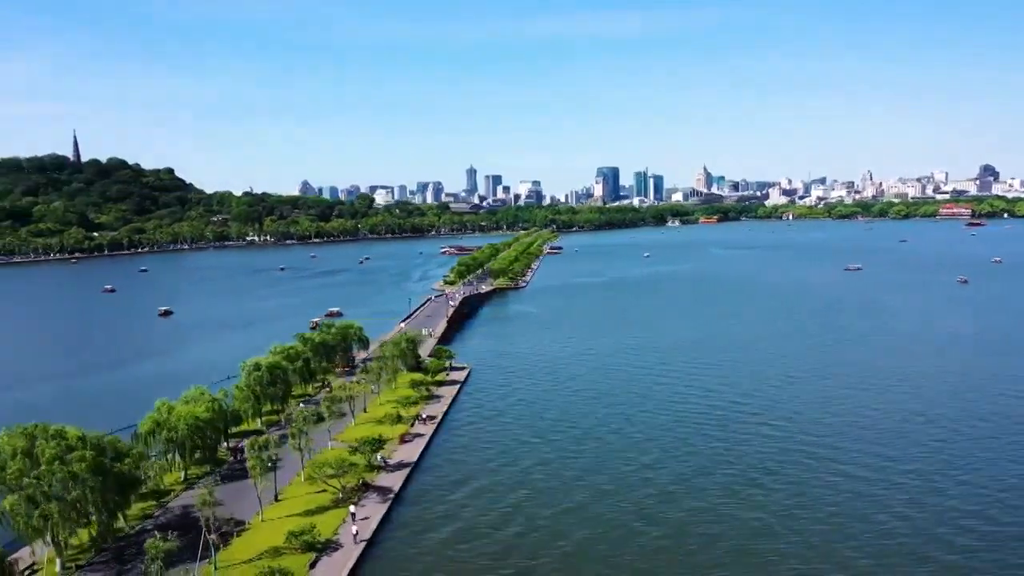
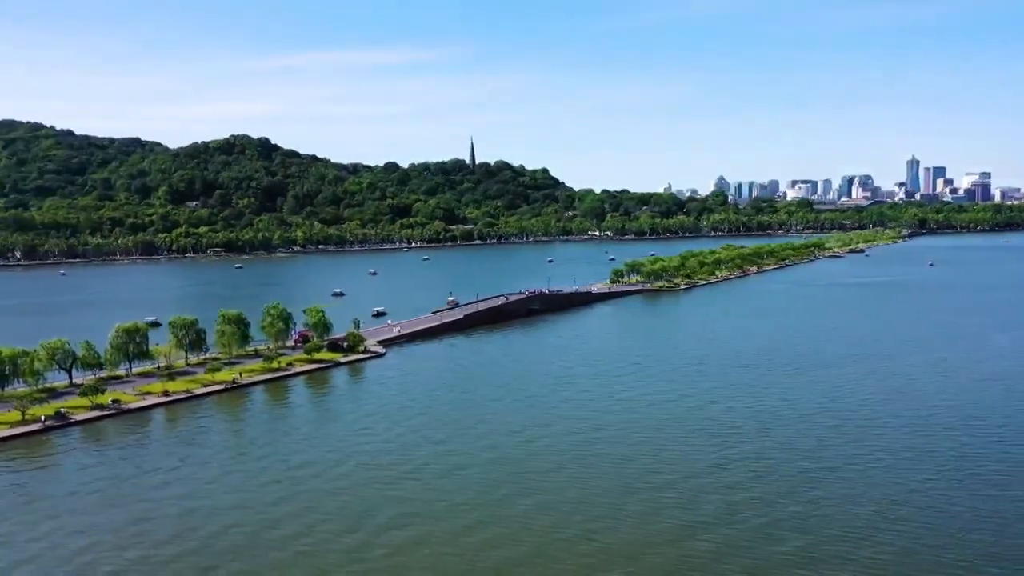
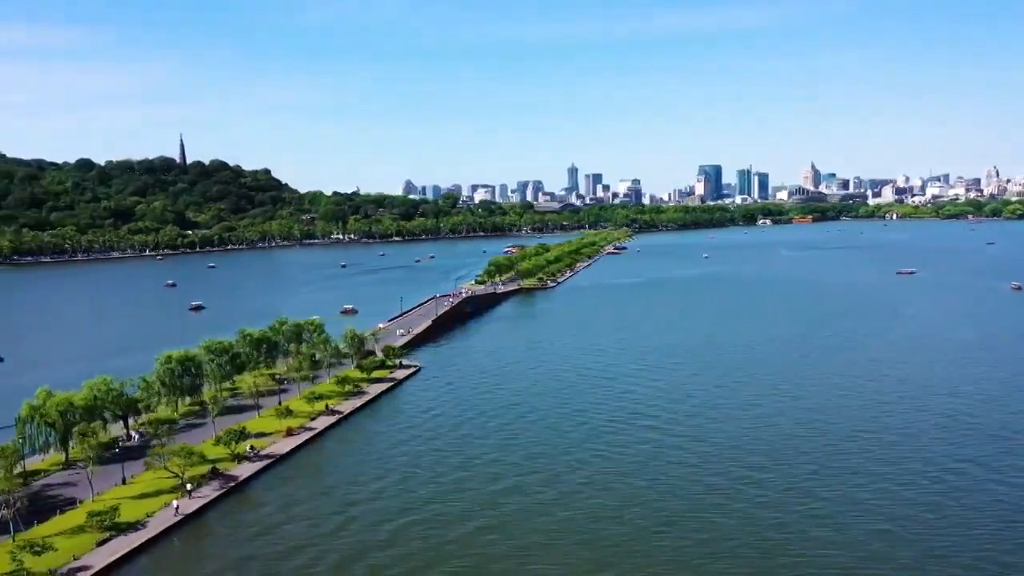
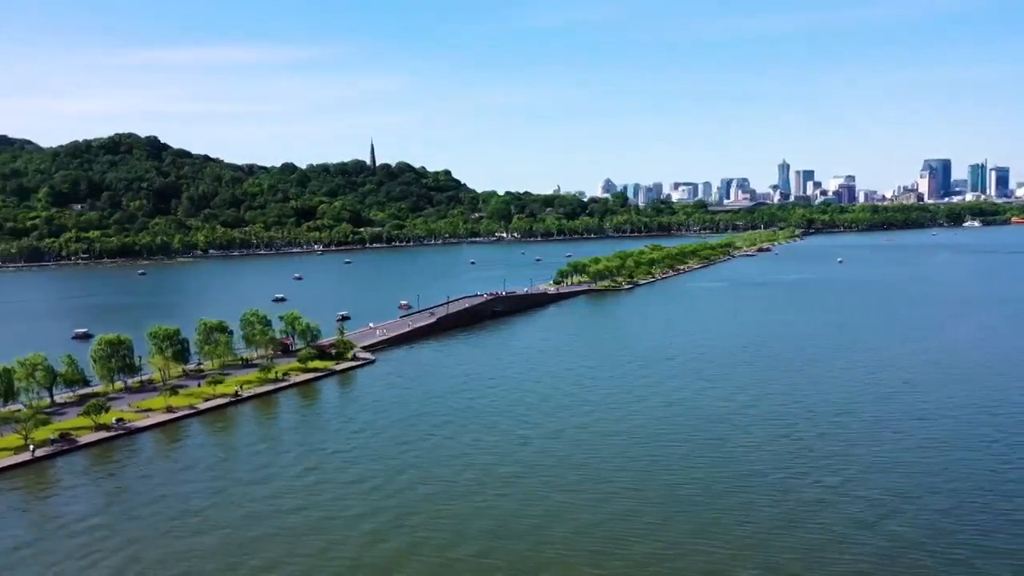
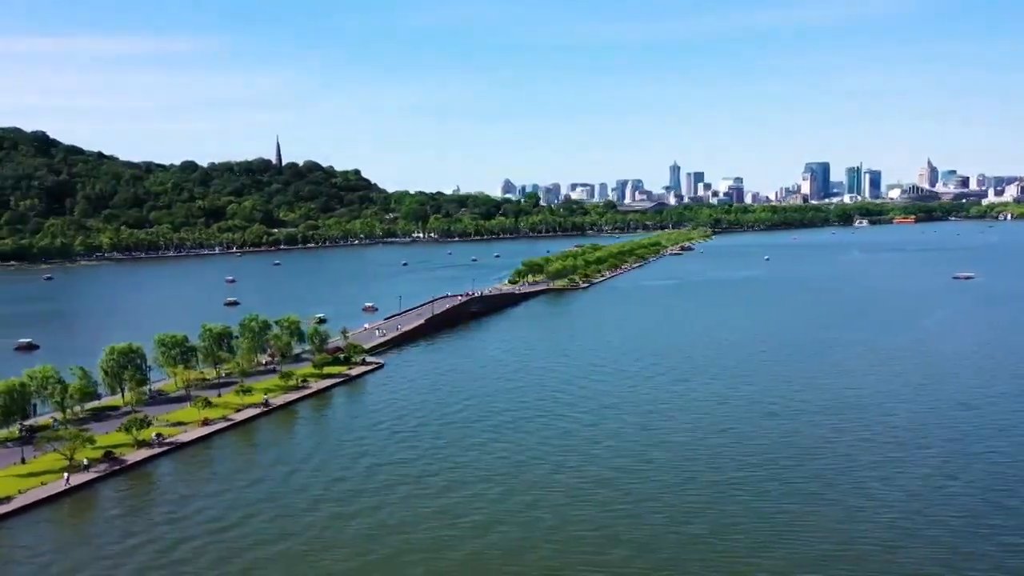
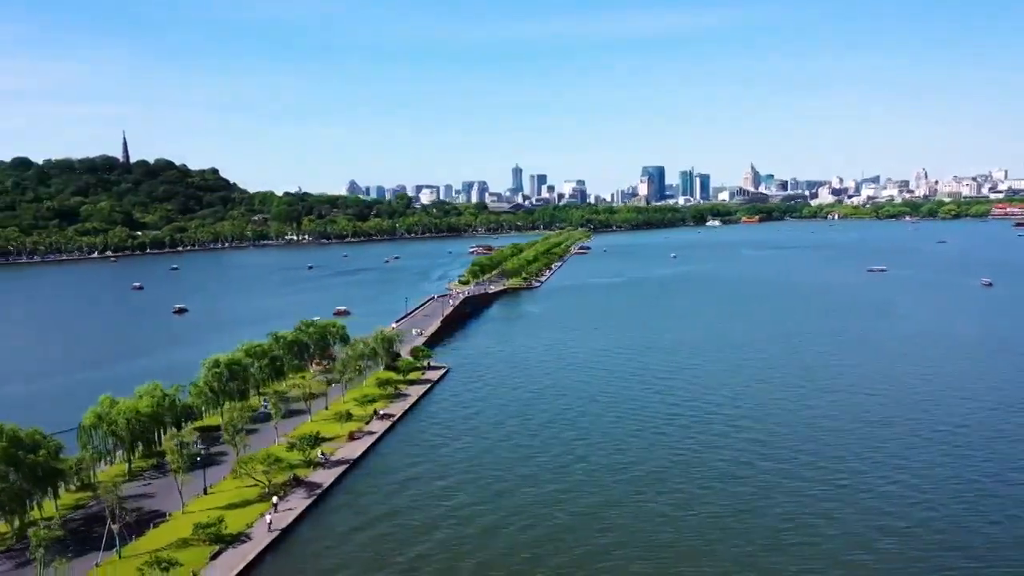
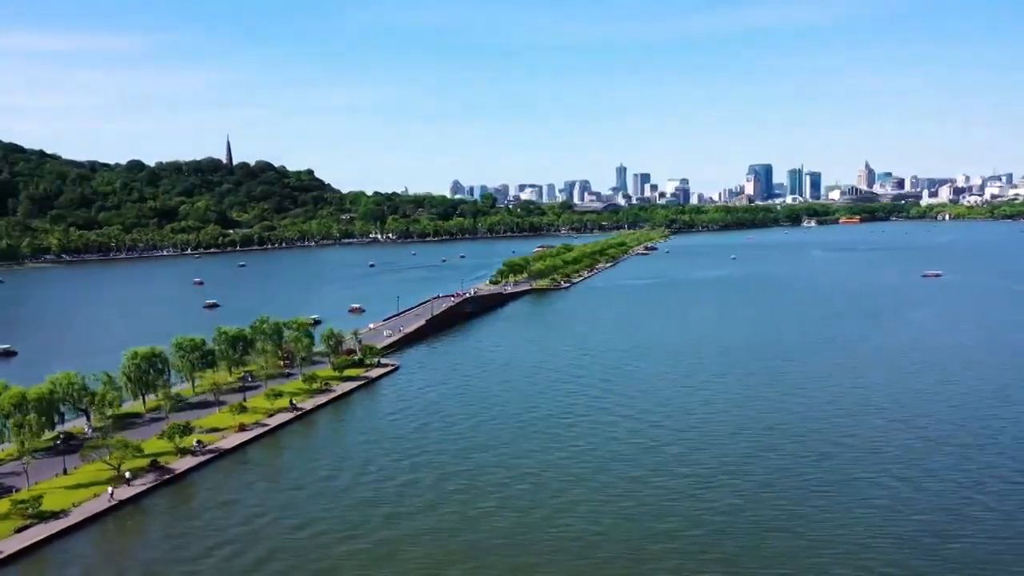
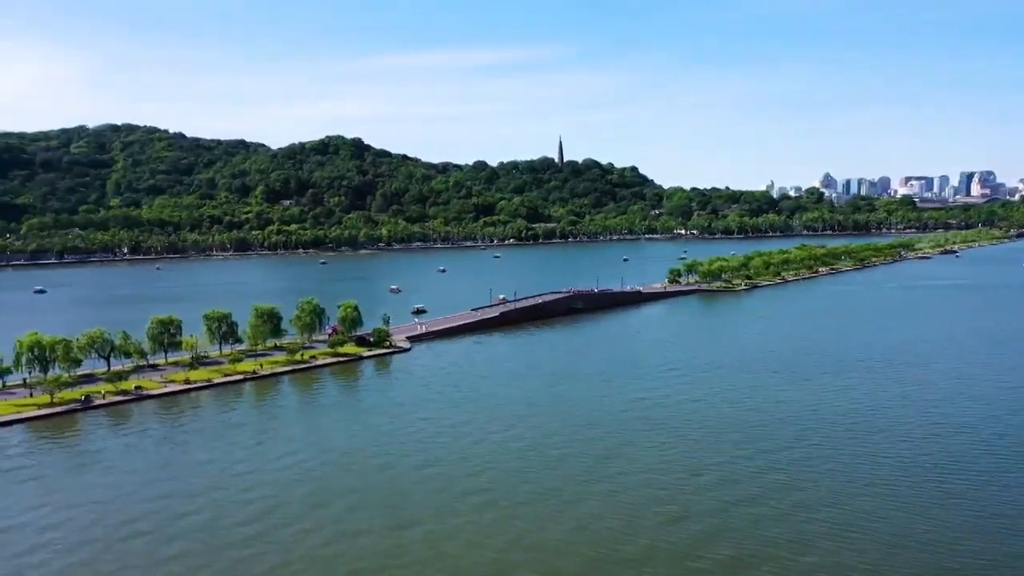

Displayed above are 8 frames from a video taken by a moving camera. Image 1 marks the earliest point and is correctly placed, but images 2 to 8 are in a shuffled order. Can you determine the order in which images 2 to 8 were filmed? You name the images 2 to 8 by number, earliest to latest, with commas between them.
6, 3, 7, 5, 4, 2, 8
